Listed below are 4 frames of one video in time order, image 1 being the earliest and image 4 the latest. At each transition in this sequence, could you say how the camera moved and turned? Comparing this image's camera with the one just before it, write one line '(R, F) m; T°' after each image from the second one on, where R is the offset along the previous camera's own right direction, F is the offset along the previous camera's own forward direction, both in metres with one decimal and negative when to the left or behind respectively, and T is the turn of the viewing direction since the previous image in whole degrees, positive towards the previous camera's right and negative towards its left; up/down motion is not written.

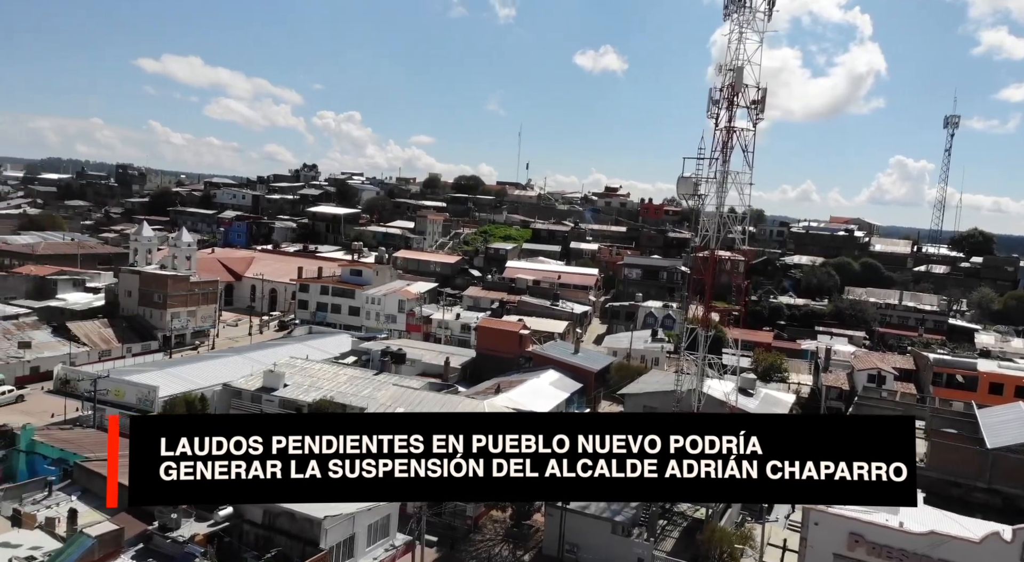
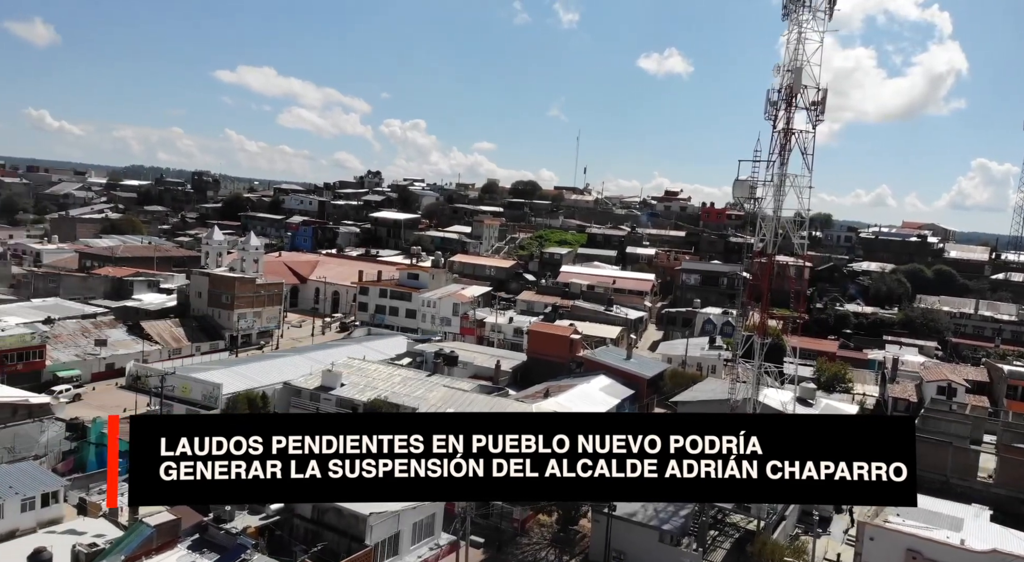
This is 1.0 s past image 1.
(+0.5, 0.0) m; -5°
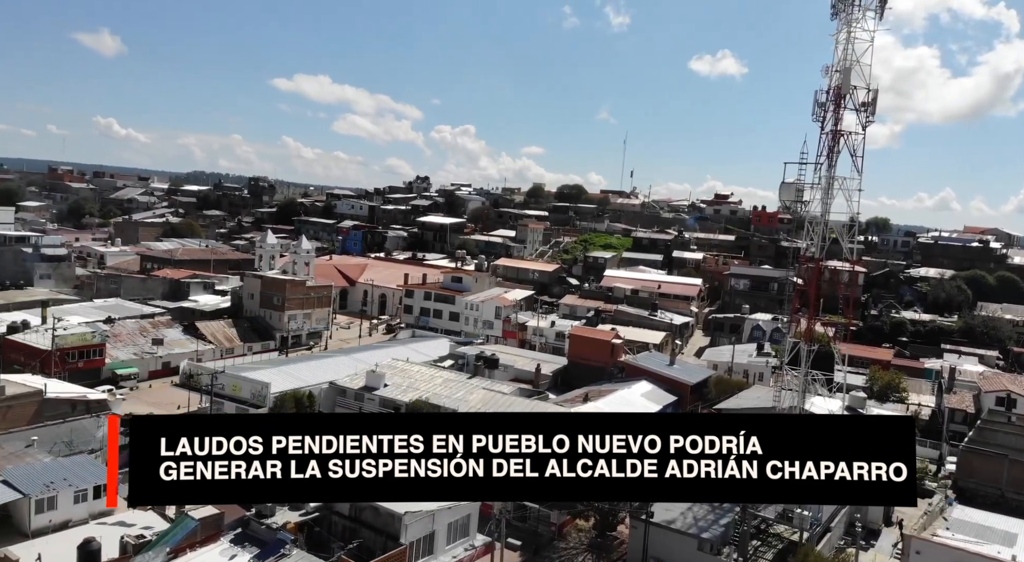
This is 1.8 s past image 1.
(+0.4, 0.0) m; -4°
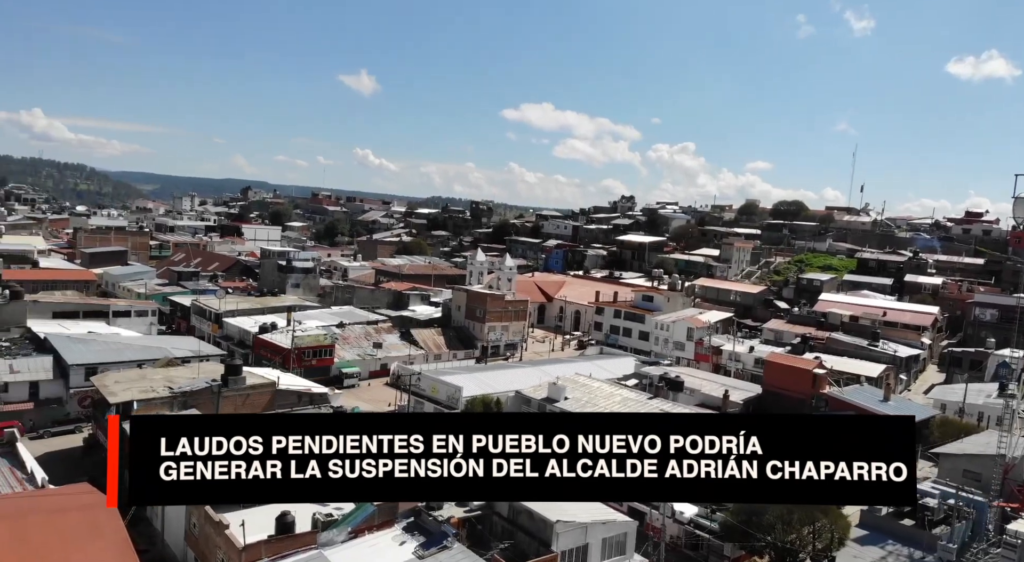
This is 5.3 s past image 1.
(+1.6, +0.1) m; -19°
